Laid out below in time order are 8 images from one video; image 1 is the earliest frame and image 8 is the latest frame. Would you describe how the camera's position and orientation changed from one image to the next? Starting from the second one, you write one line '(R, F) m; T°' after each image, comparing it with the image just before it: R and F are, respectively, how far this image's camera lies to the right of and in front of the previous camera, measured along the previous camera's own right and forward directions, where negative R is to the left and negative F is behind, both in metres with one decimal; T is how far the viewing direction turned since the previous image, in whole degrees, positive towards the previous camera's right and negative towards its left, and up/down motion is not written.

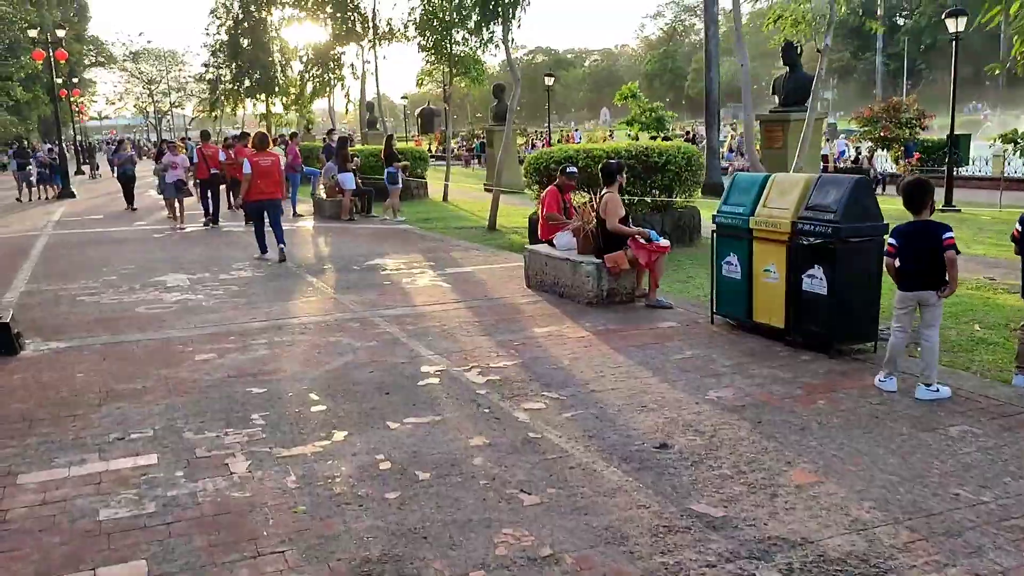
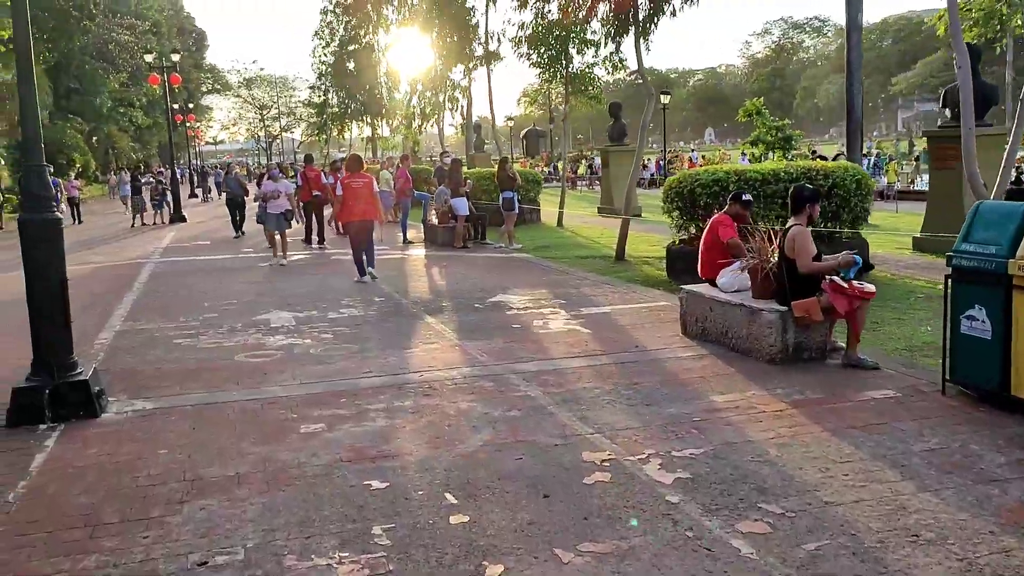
(-0.5, +1.4) m; -6°
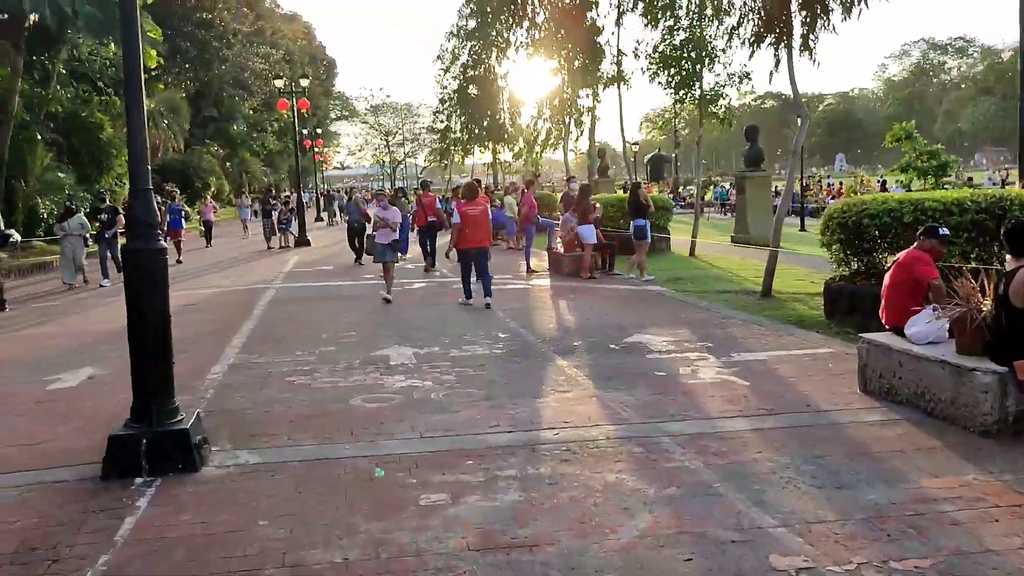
(-0.2, +0.9) m; -7°
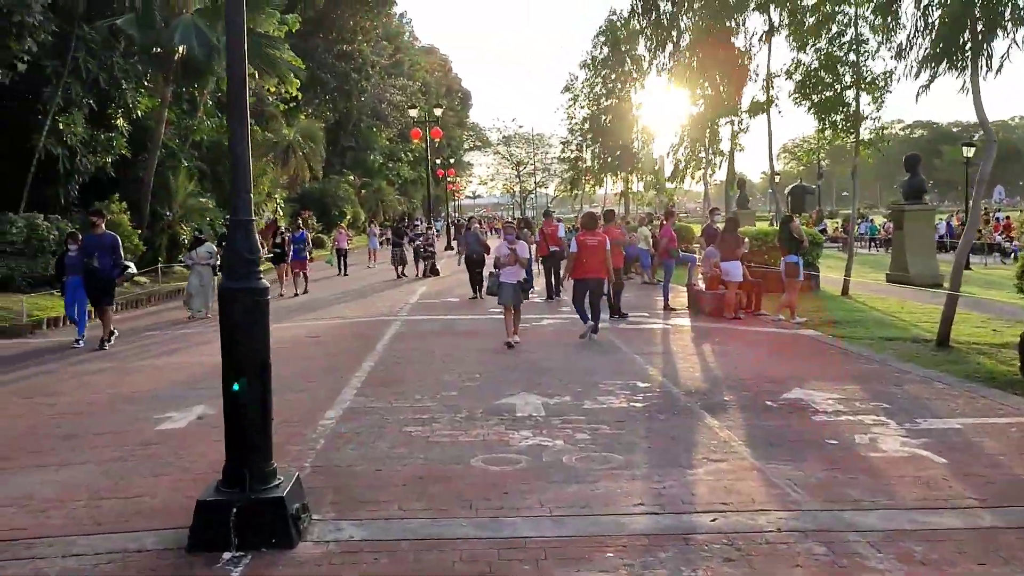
(-0.1, +0.9) m; -8°
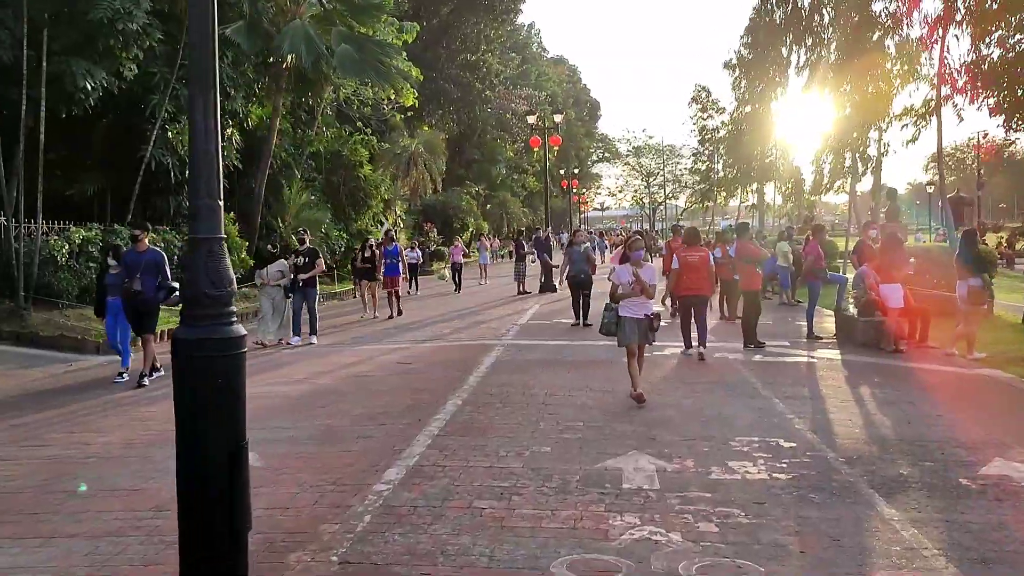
(+0.1, +1.6) m; -8°
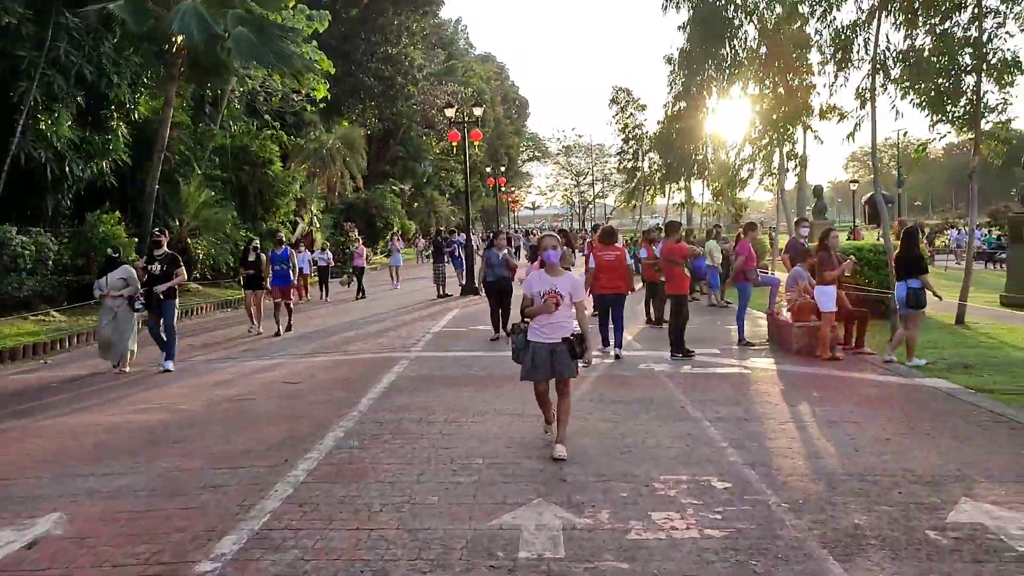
(+0.4, +1.2) m; +4°
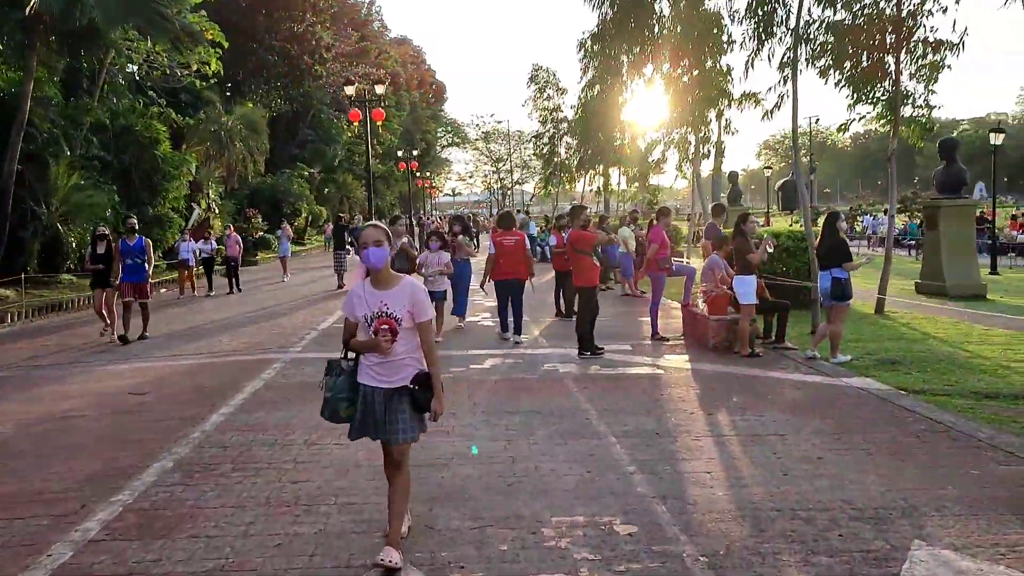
(+0.4, +1.2) m; +5°
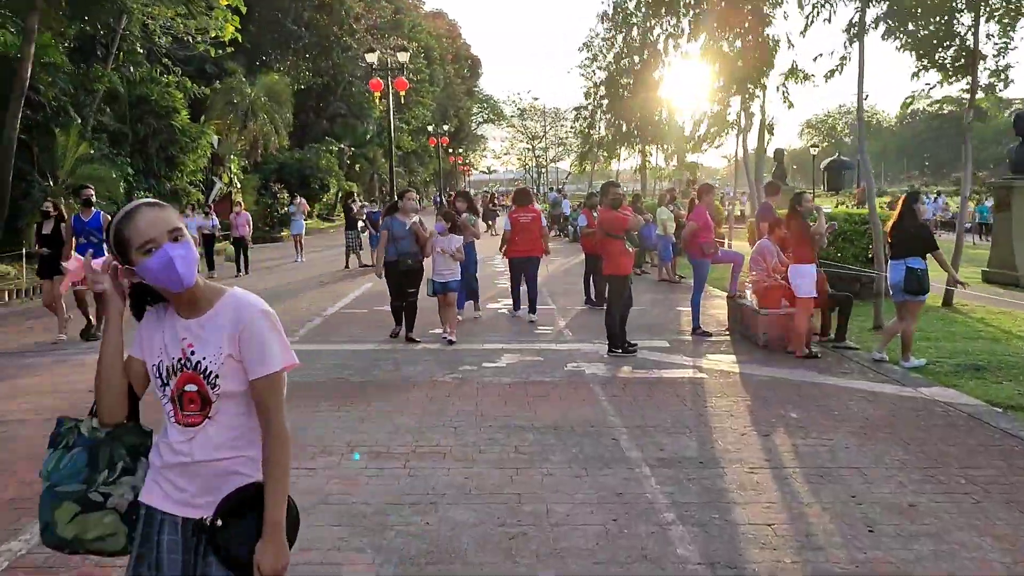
(+0.1, +1.3) m; -2°
